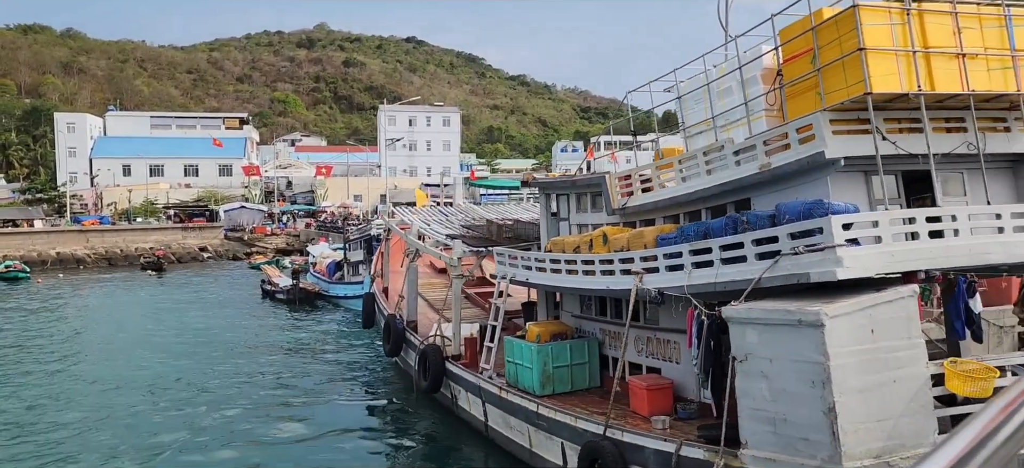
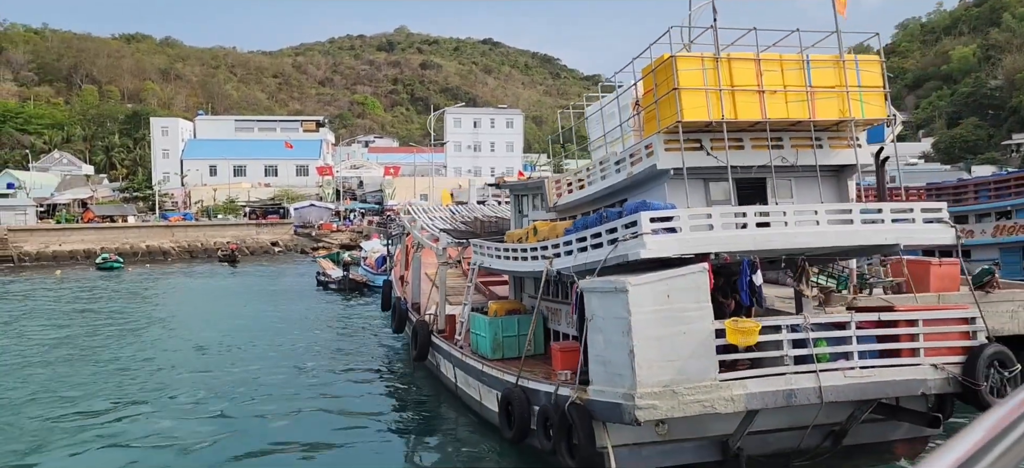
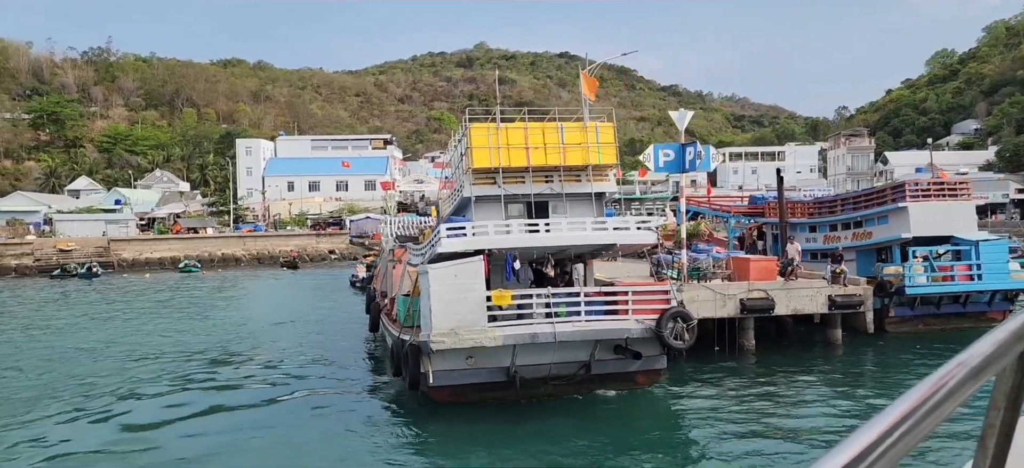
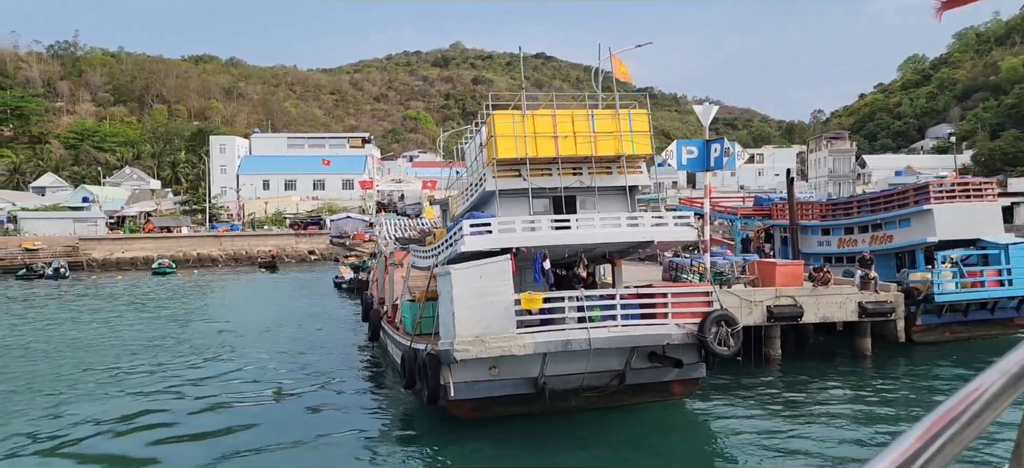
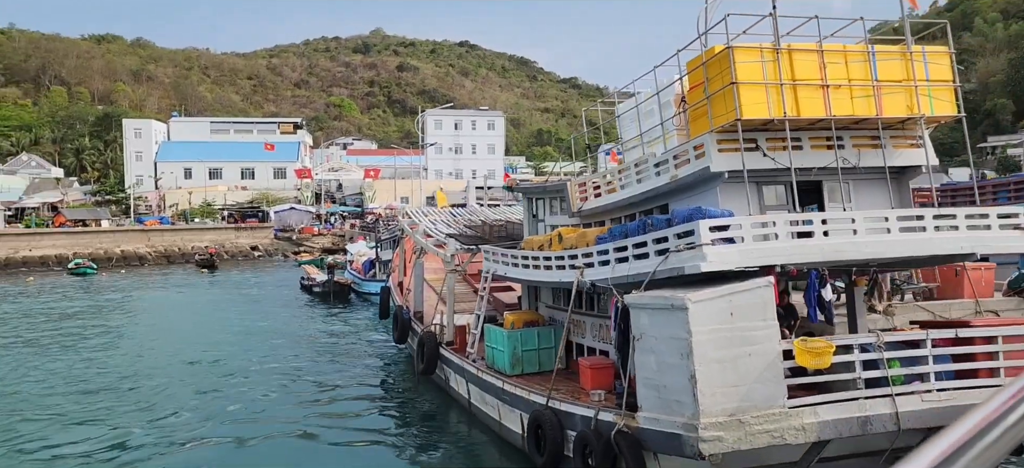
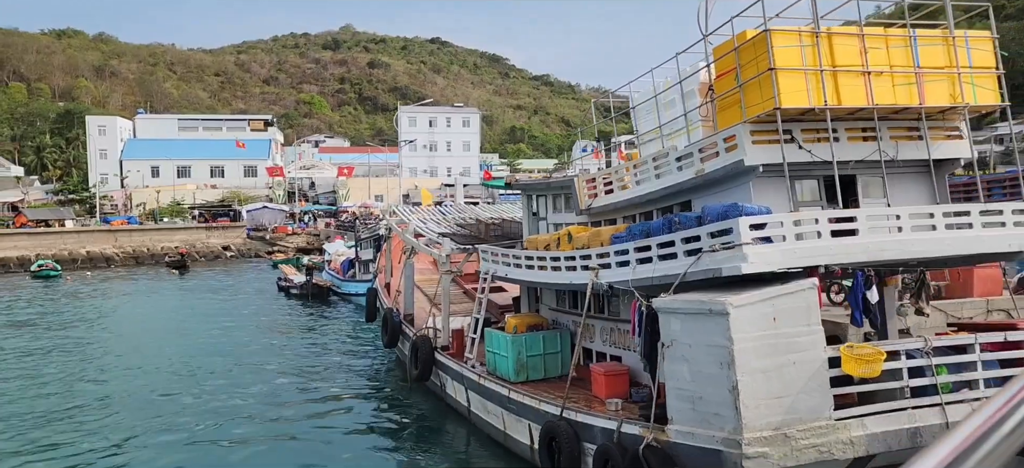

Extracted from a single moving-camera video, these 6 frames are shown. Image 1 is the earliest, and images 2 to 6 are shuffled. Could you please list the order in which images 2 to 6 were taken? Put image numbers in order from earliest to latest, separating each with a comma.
6, 5, 2, 4, 3
